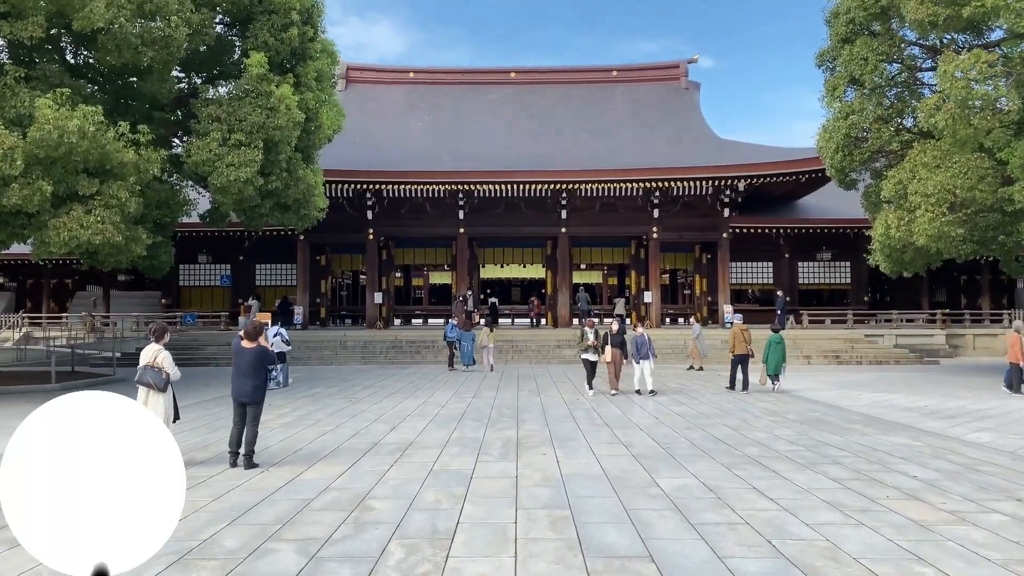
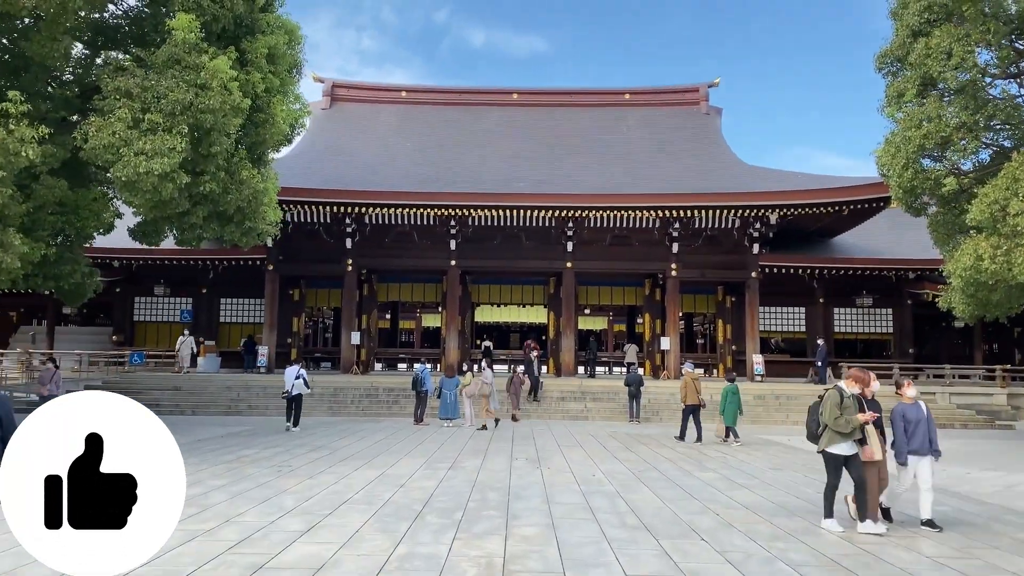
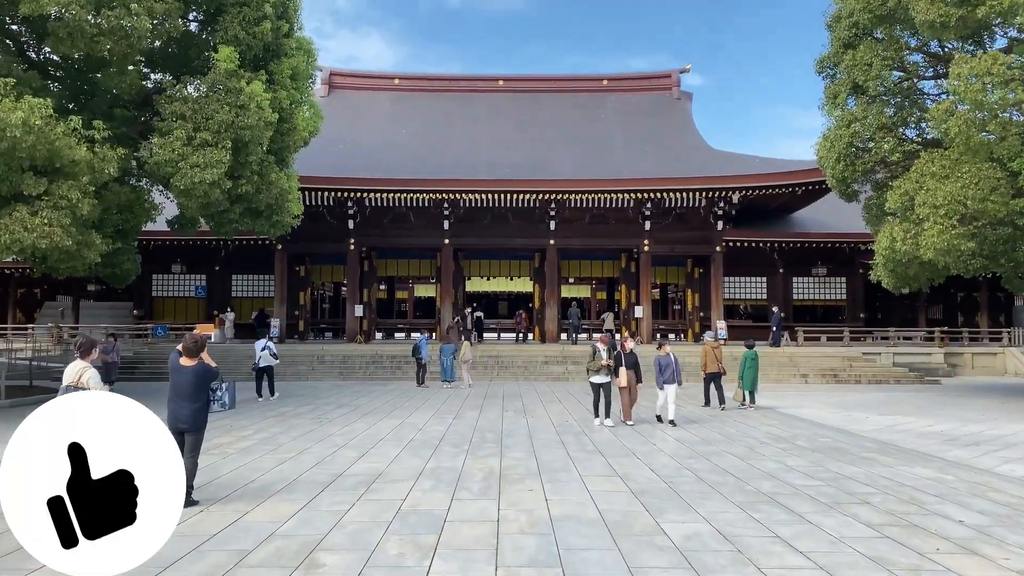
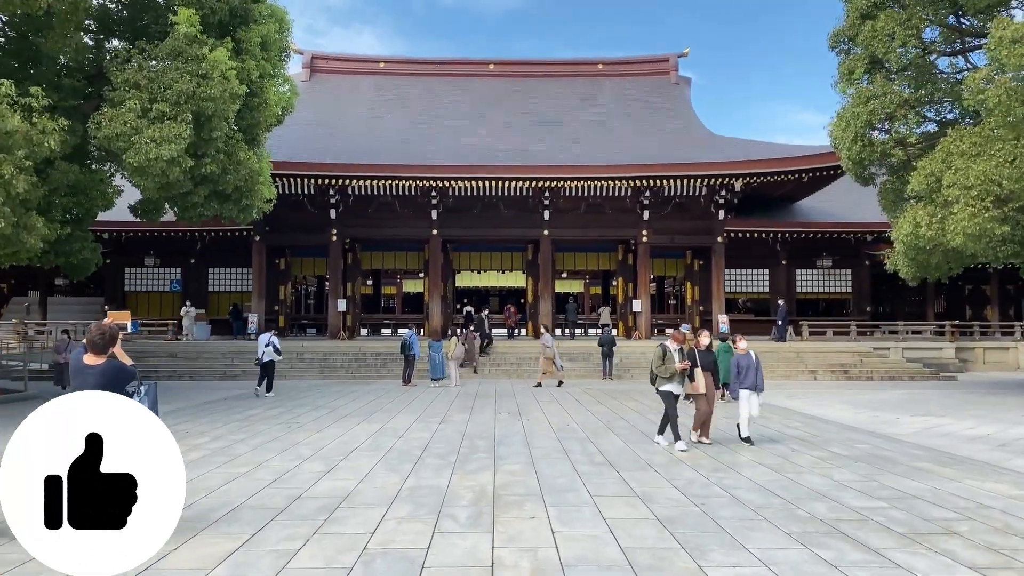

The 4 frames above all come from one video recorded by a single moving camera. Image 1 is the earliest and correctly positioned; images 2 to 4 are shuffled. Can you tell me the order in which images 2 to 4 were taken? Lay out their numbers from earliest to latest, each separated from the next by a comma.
3, 4, 2
